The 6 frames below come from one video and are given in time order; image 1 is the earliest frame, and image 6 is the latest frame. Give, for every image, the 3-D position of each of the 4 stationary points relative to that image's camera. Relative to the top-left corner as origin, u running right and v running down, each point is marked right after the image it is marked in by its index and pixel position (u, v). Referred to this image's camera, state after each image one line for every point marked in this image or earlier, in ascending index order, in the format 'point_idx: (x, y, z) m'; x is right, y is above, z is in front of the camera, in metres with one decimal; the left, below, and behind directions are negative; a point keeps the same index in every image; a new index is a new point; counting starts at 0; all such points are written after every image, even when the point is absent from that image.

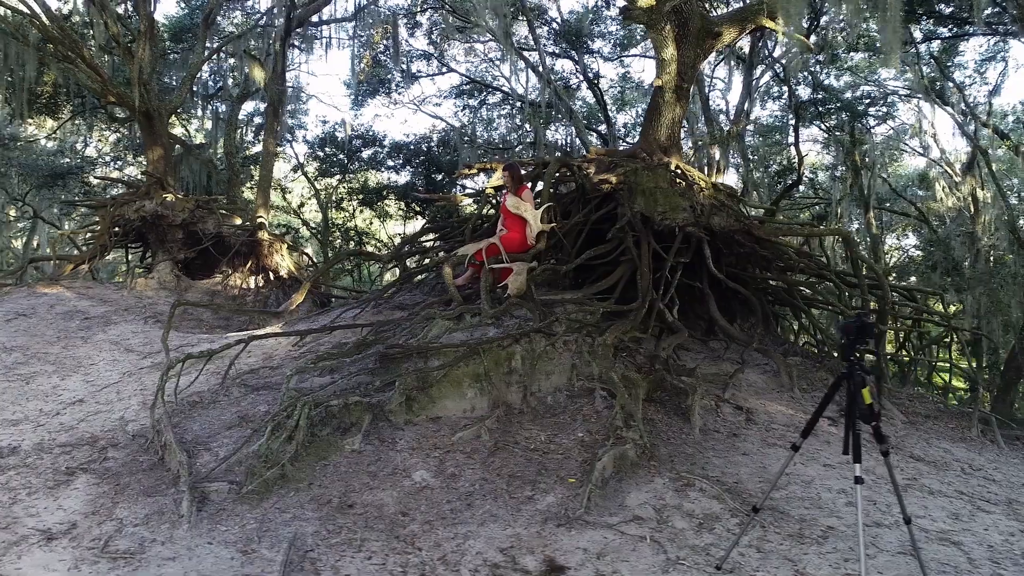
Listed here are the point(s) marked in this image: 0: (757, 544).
0: (+1.1, -1.2, +3.3) m
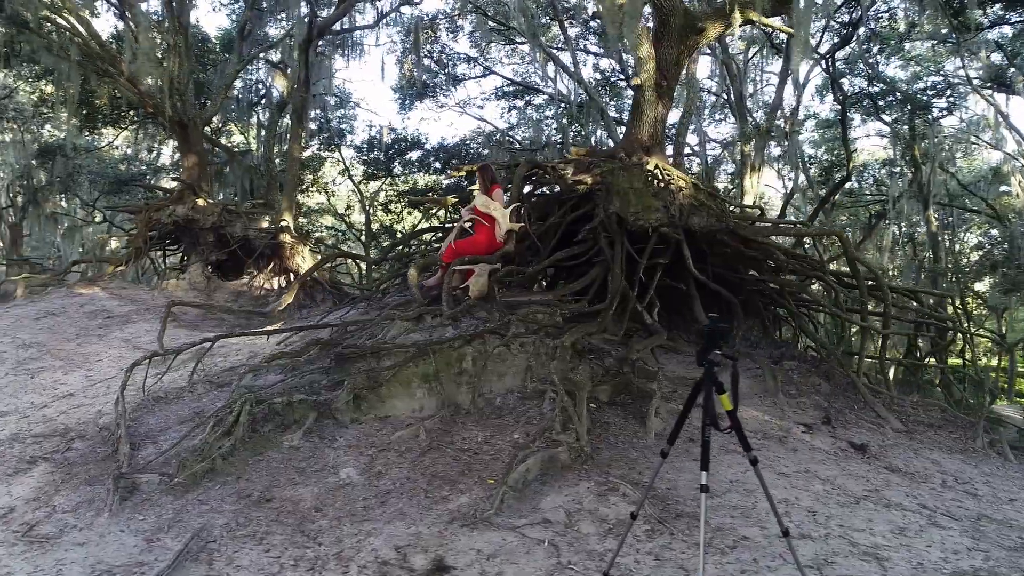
0: (+0.7, -1.2, +3.3) m
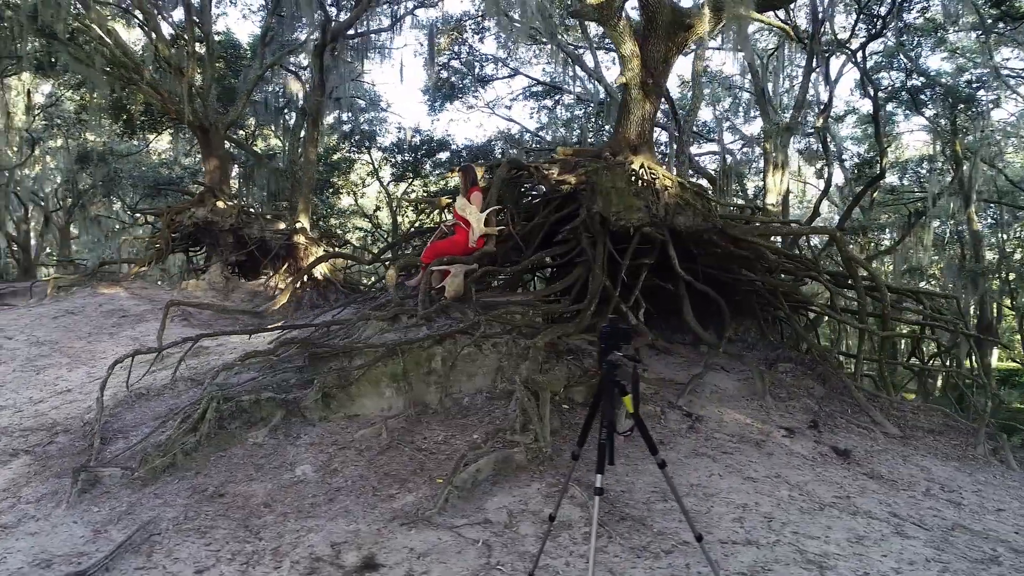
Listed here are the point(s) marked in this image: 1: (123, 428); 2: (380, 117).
0: (+0.4, -1.2, +3.2) m
1: (-2.5, -0.9, +4.5) m
2: (-3.6, +4.7, +19.3) m
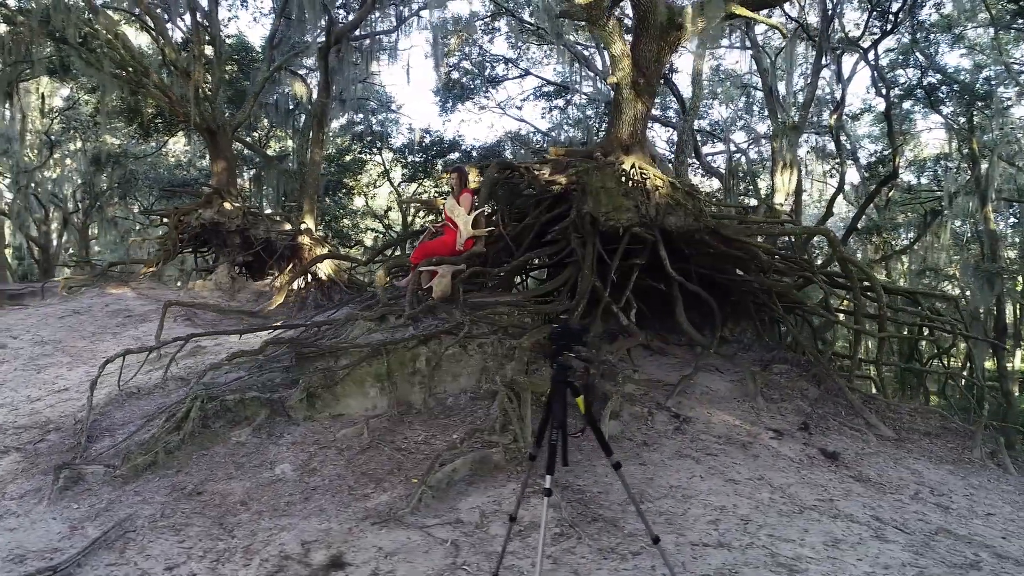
0: (+0.2, -1.2, +3.2) m
1: (-2.6, -0.9, +4.6) m
2: (-3.3, +4.7, +19.4) m
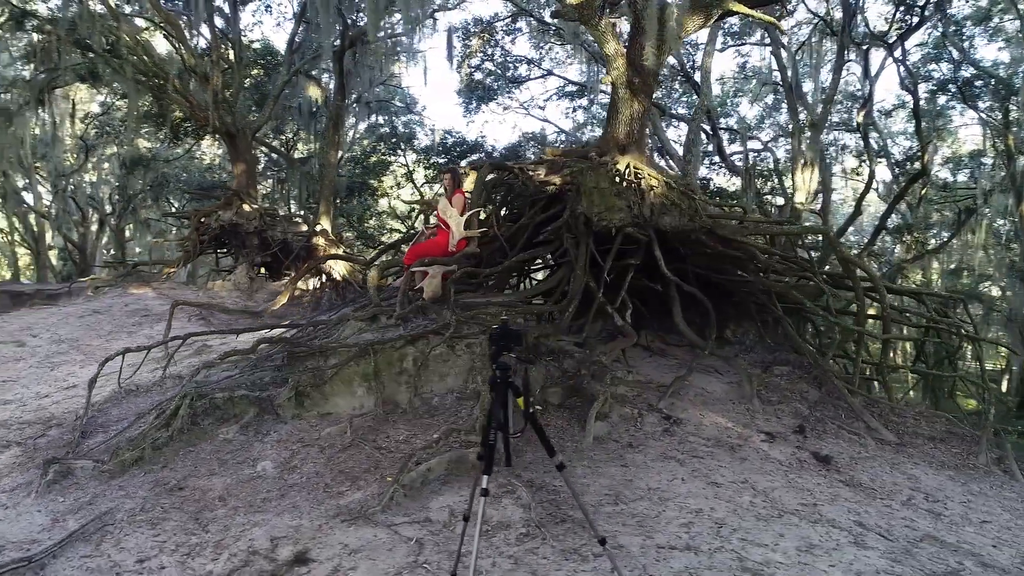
0: (0.0, -1.2, +3.3) m
1: (-2.7, -0.9, +4.7) m
2: (-2.7, +4.7, +19.6) m
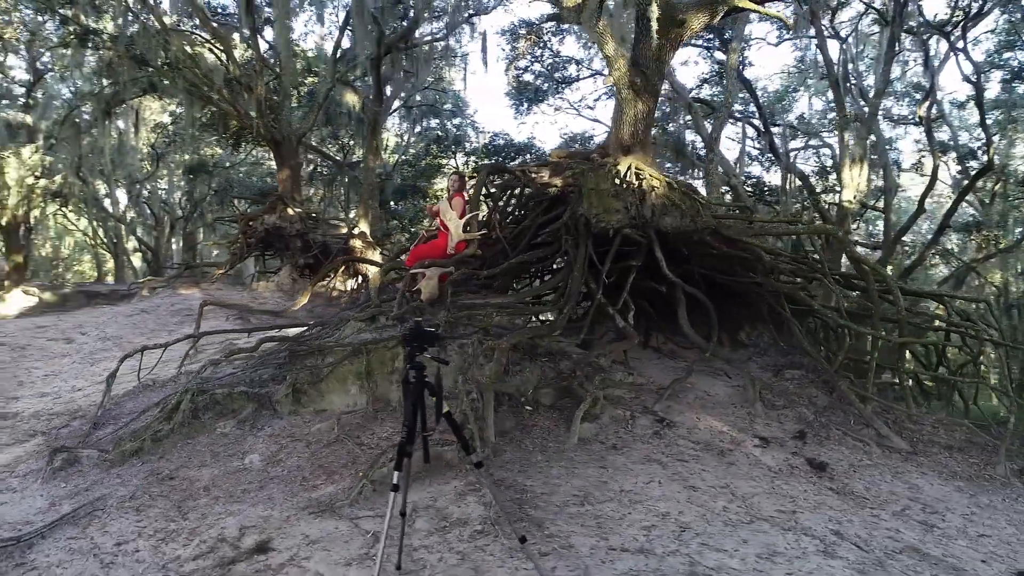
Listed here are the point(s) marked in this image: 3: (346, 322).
0: (-0.2, -1.2, +3.3) m
1: (-2.8, -0.9, +5.0) m
2: (-1.4, +4.6, +19.9) m
3: (-1.3, -0.3, +5.6) m
